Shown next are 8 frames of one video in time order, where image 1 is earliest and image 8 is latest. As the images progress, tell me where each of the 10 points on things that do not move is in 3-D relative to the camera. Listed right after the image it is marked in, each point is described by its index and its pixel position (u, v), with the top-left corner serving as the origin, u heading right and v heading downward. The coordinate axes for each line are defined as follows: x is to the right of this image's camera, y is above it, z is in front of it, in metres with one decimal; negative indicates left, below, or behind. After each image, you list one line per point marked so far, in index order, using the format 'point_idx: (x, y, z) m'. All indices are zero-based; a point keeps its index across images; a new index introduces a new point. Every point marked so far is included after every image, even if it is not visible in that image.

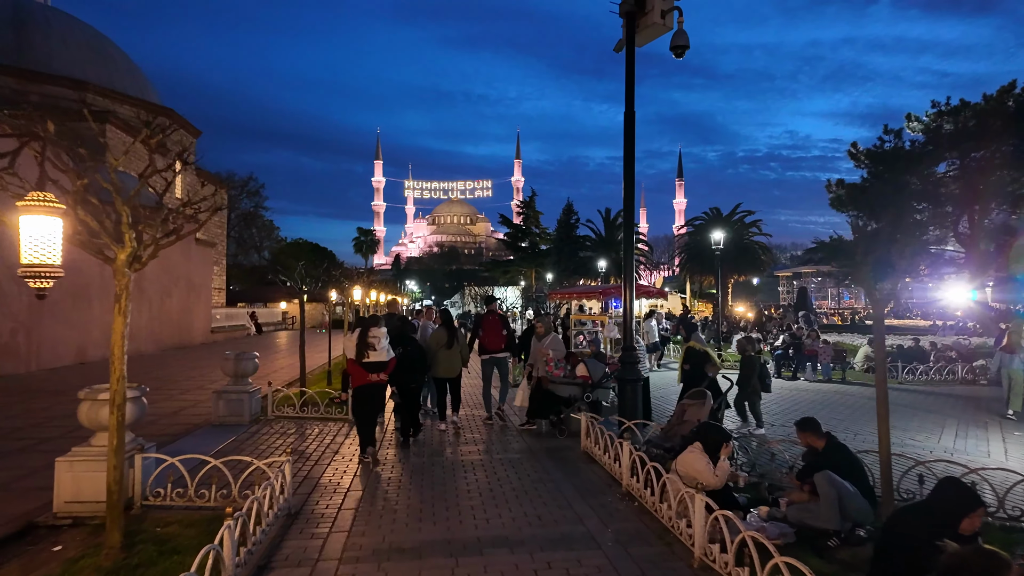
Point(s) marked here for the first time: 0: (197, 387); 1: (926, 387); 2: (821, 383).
0: (-6.3, -2.0, +12.7) m
1: (+9.6, -2.3, +14.9) m
2: (+7.2, -2.2, +15.1) m
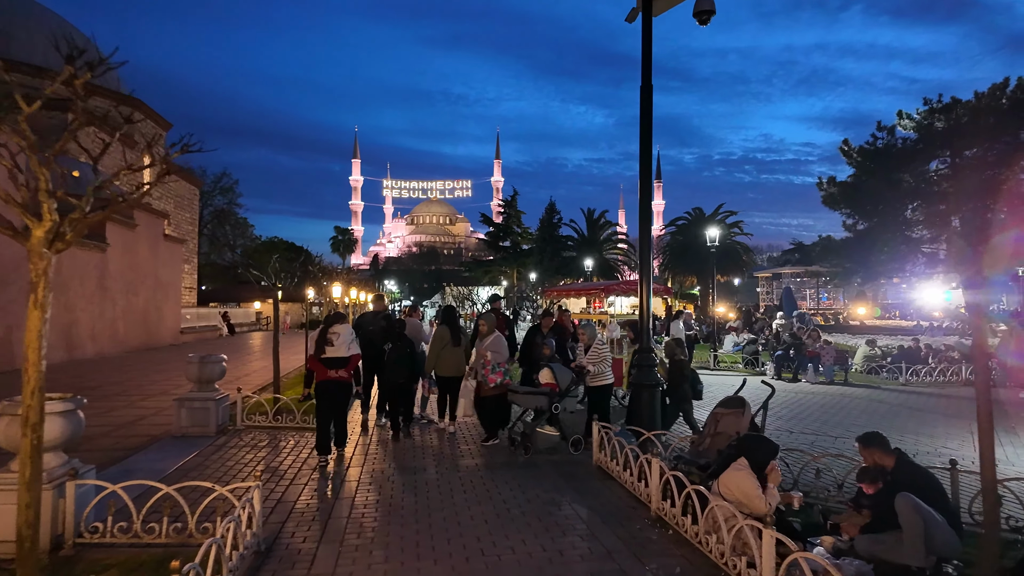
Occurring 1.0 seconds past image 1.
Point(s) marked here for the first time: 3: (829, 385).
0: (-6.4, -1.9, +11.7) m
1: (+9.3, -2.3, +14.3) m
2: (+7.0, -2.2, +14.5) m
3: (+7.1, -2.2, +14.6) m
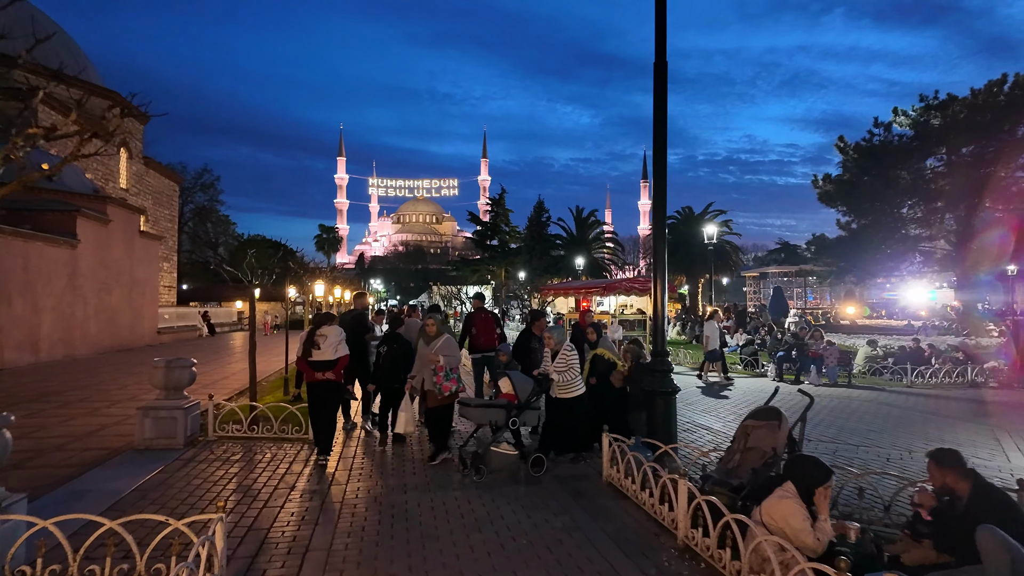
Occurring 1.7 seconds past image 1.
0: (-6.5, -1.9, +10.9) m
1: (+9.2, -2.2, +13.9) m
2: (+6.8, -2.2, +14.0) m
3: (+6.9, -2.2, +14.1) m
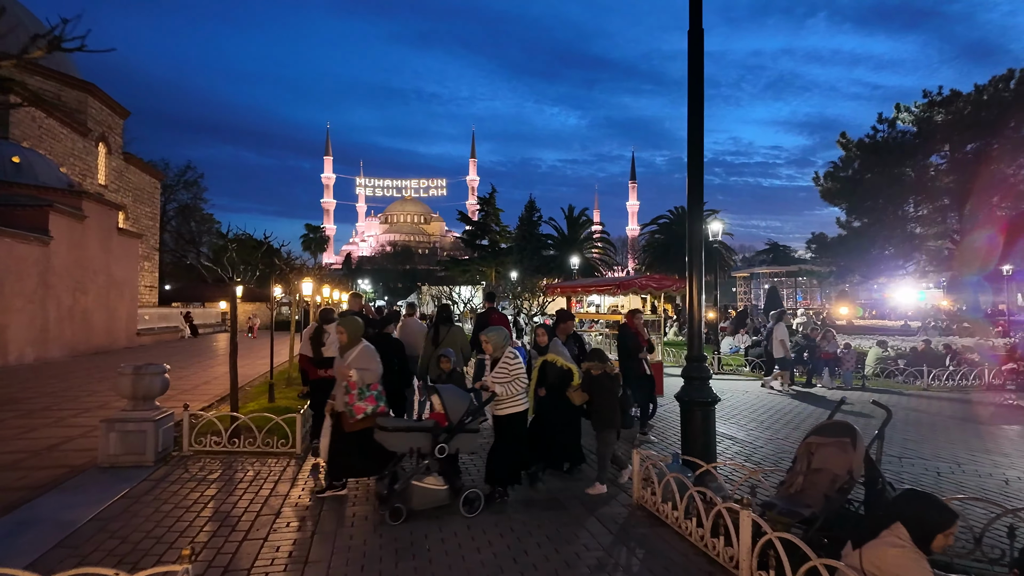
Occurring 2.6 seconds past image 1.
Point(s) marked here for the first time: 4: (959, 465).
0: (-6.5, -1.8, +10.0) m
1: (+9.2, -2.2, +13.3) m
2: (+6.8, -2.1, +13.3) m
3: (+6.9, -2.2, +13.5) m
4: (+4.8, -1.9, +6.9) m
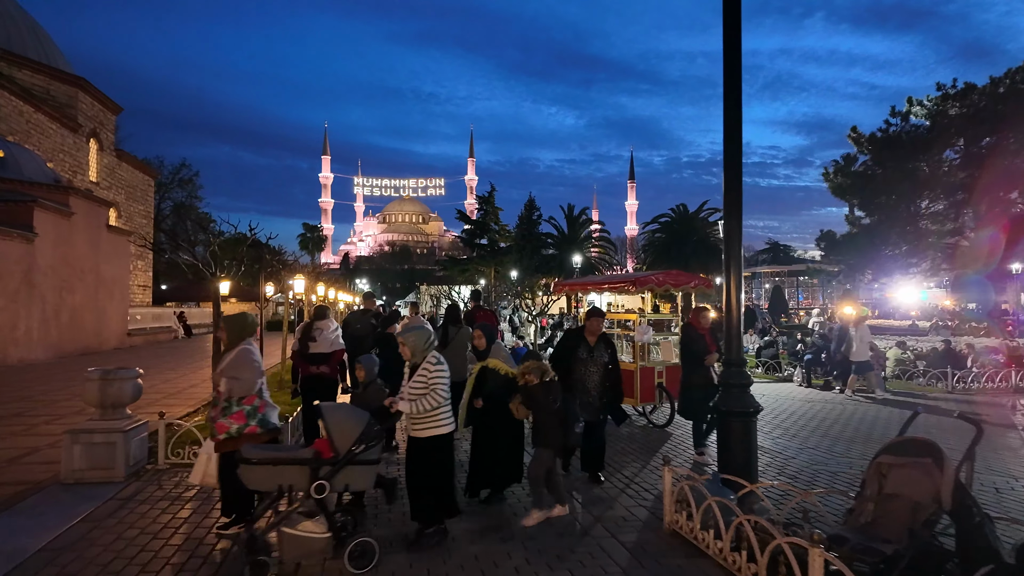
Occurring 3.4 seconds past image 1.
0: (-6.4, -1.8, +9.4) m
1: (+9.2, -2.2, +12.7) m
2: (+6.9, -2.1, +12.7) m
3: (+7.0, -2.1, +12.8) m
4: (+4.9, -1.8, +6.2) m
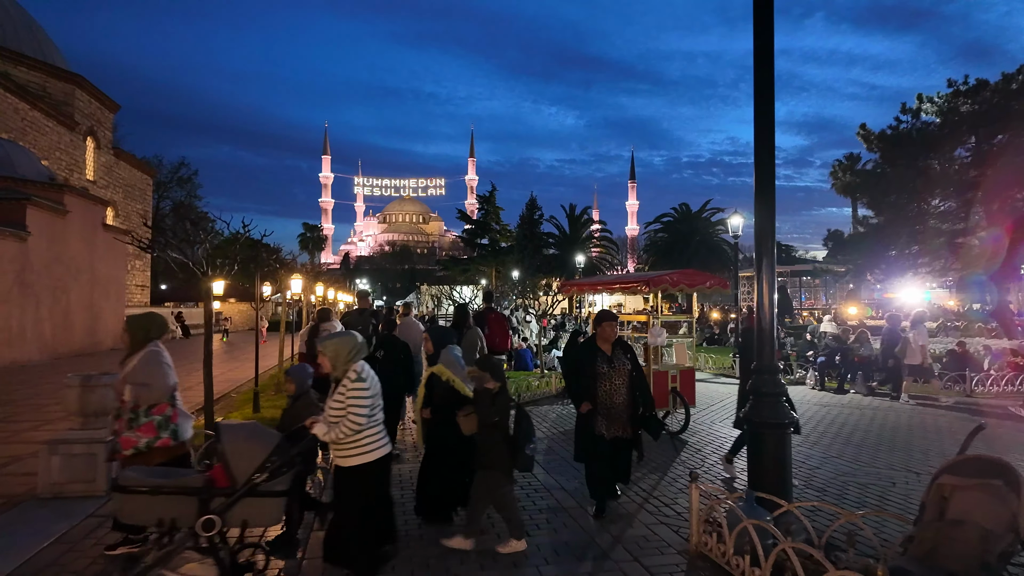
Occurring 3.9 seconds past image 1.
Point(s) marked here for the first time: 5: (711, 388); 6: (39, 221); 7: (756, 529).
0: (-6.3, -1.8, +9.0) m
1: (+9.3, -2.2, +12.3) m
2: (+7.0, -2.1, +12.3) m
3: (+7.1, -2.1, +12.4) m
4: (+5.0, -1.9, +5.8) m
5: (+4.1, -2.1, +13.1) m
6: (-13.3, +1.9, +18.1) m
7: (+1.4, -1.4, +3.7) m
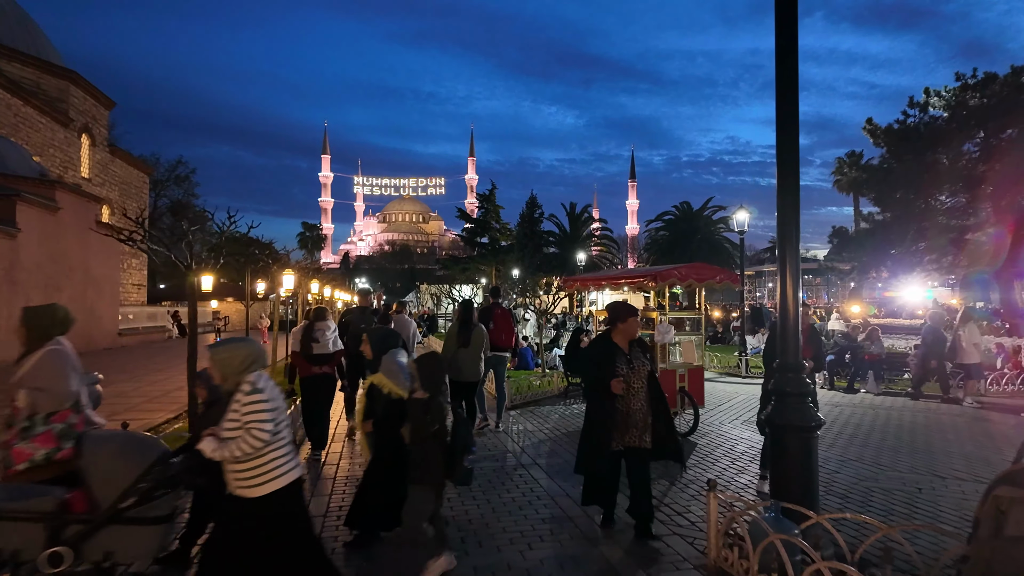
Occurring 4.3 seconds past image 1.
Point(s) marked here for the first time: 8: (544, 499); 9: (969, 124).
0: (-6.3, -1.8, +8.6) m
1: (+9.3, -2.1, +11.9) m
2: (+7.0, -2.0, +11.9) m
3: (+7.1, -2.1, +12.1) m
4: (+5.0, -1.8, +5.5) m
5: (+4.1, -2.0, +12.7) m
6: (-13.3, +1.9, +17.7) m
7: (+1.4, -1.3, +3.4) m
8: (+0.3, -1.8, +5.5) m
9: (+14.3, +5.1, +20.2) m
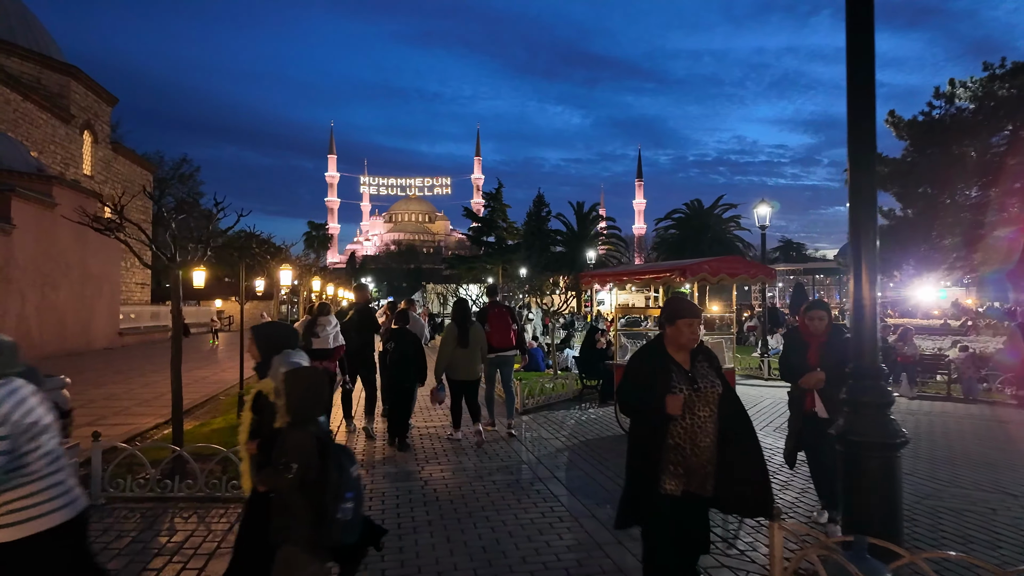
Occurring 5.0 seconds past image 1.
0: (-6.1, -1.7, +8.0) m
1: (+9.6, -2.0, +11.2) m
2: (+7.2, -2.0, +11.2) m
3: (+7.3, -2.0, +11.4) m
4: (+5.1, -1.7, +4.8) m
5: (+4.3, -1.9, +12.0) m
6: (-13.1, +2.0, +17.2) m
7: (+1.5, -1.3, +2.7) m
8: (+0.4, -1.7, +4.8) m
9: (+14.6, +5.2, +19.4) m
